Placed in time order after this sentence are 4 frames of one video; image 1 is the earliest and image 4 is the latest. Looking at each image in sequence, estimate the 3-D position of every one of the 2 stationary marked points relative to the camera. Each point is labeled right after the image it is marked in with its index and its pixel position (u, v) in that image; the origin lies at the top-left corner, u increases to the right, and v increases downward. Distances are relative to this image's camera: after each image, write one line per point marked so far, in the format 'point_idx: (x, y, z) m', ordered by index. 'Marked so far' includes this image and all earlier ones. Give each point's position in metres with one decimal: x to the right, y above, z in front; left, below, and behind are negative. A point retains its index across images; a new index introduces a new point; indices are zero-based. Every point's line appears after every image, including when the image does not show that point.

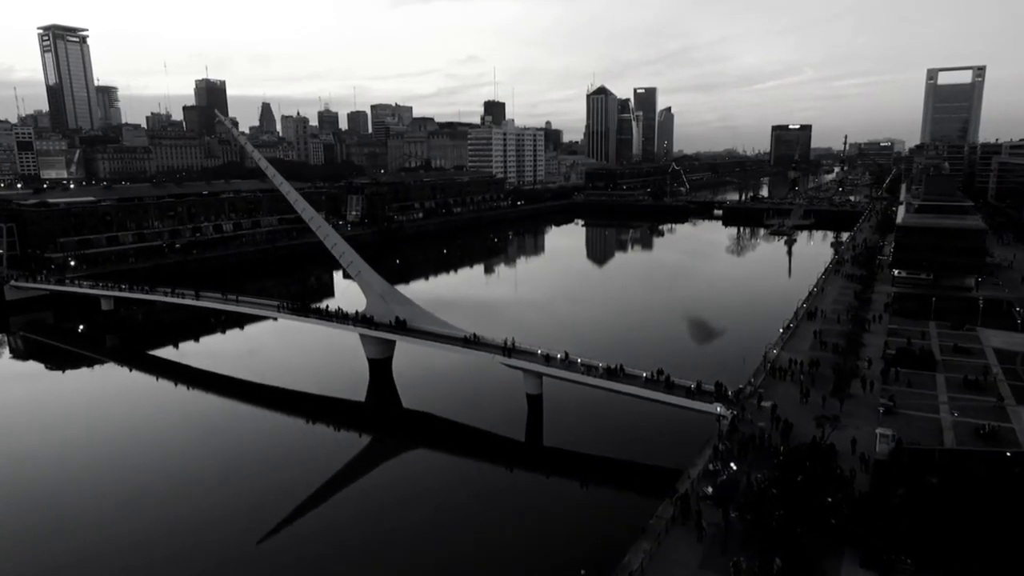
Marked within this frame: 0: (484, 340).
0: (-0.9, -1.6, +19.1) m
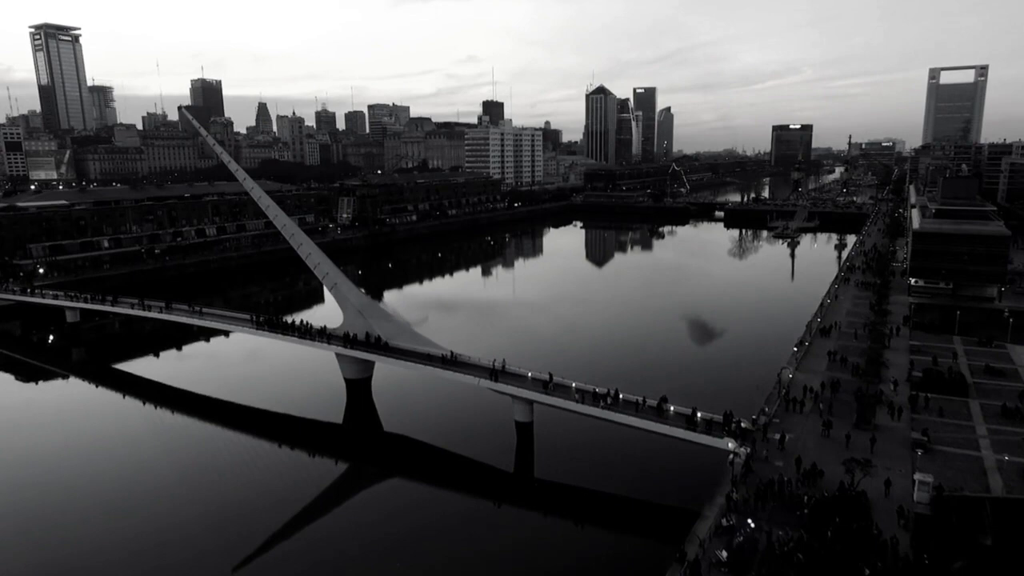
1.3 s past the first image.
0: (-1.3, -2.0, +17.4) m
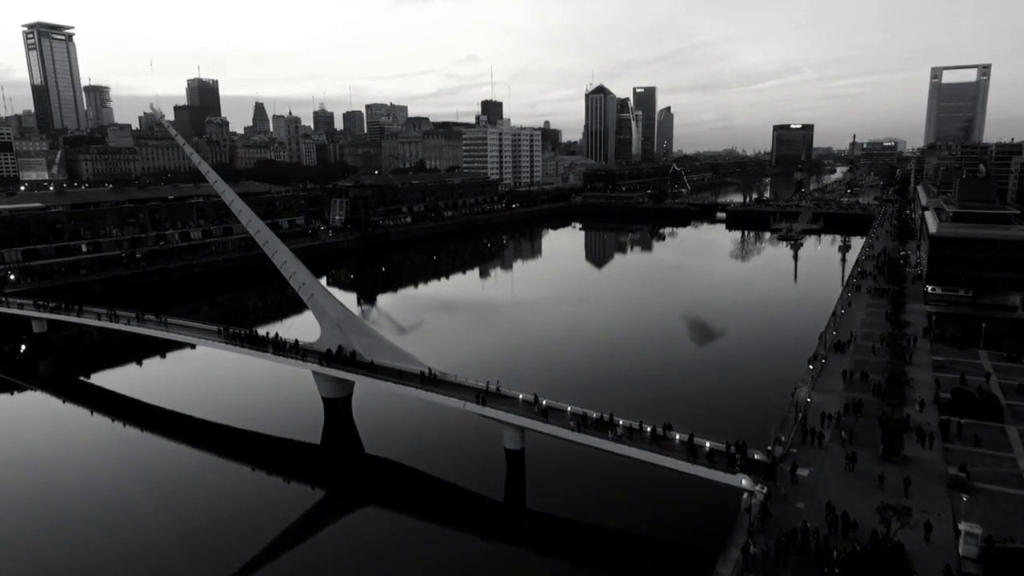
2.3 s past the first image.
0: (-1.5, -2.3, +15.9) m
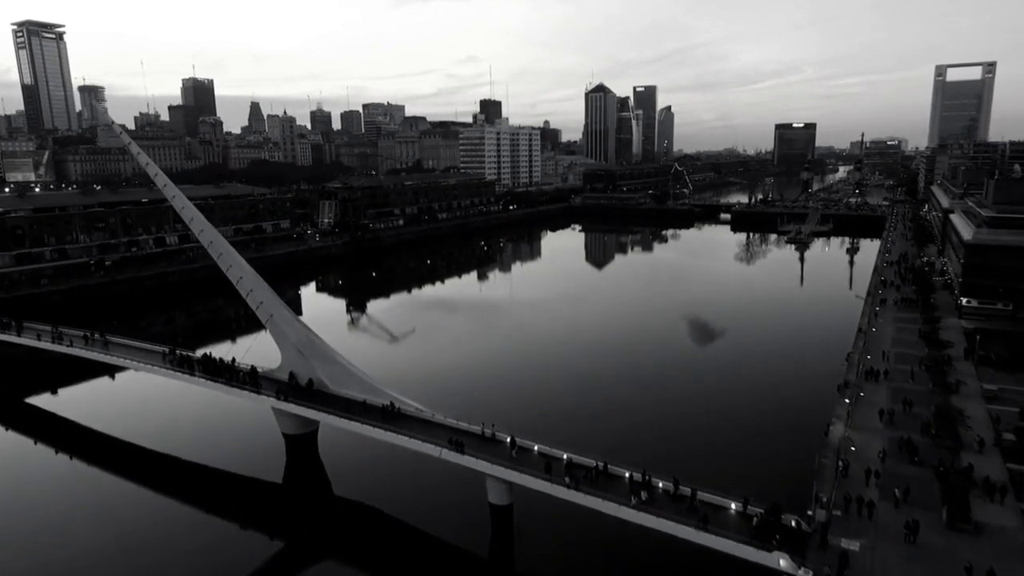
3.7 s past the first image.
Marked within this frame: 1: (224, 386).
0: (-1.8, -2.8, +13.7) m
1: (-7.0, -2.3, +15.3) m
